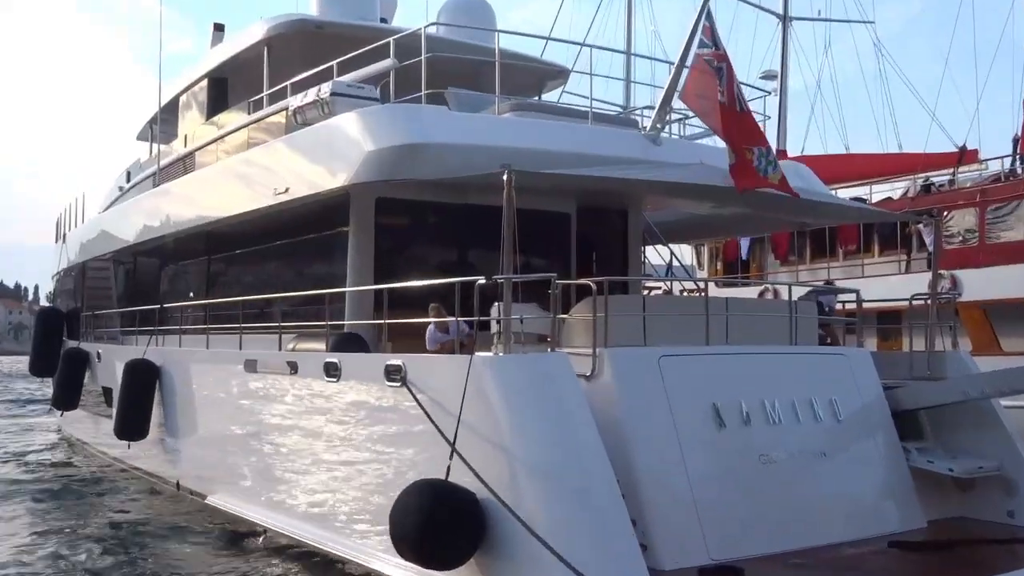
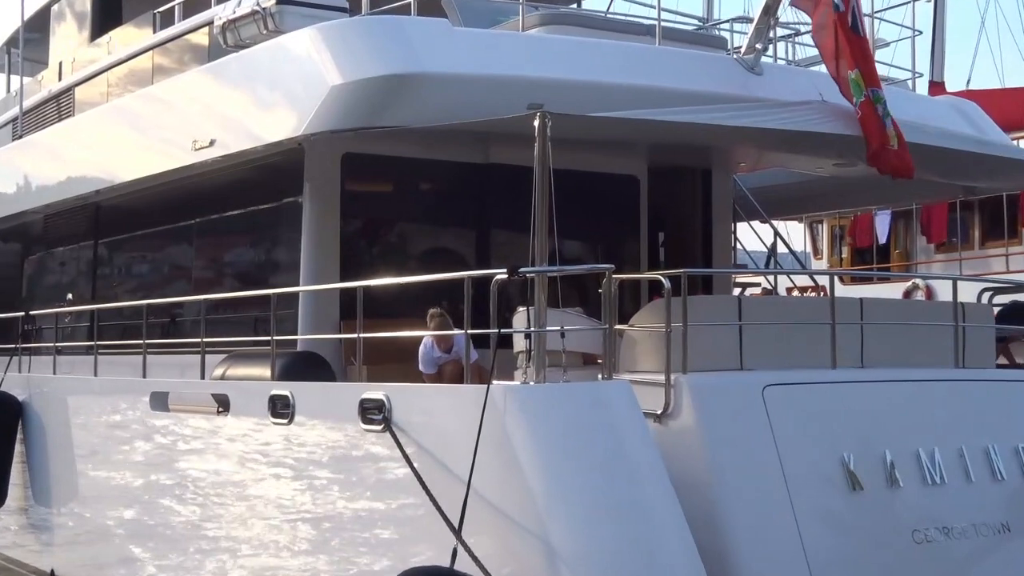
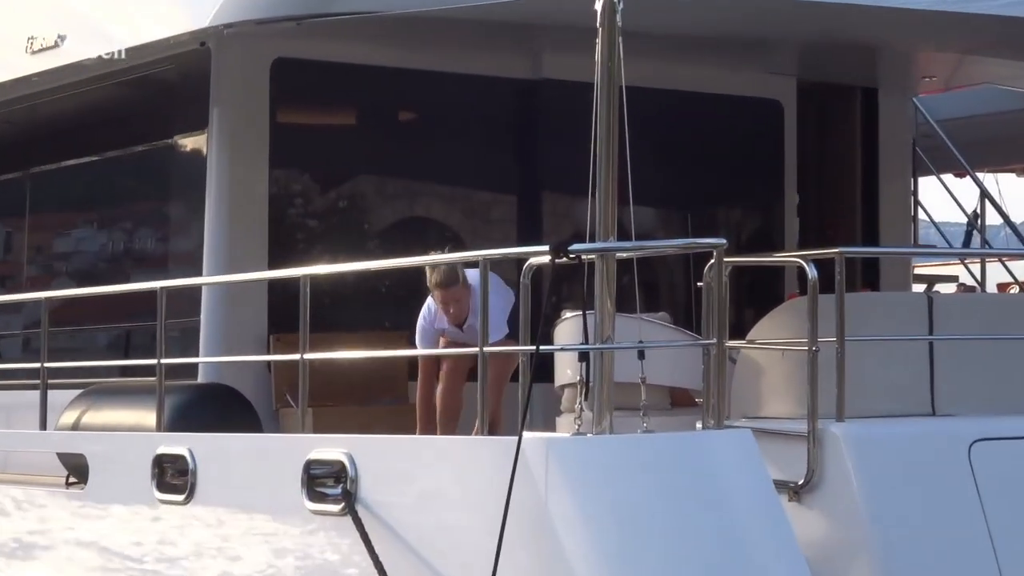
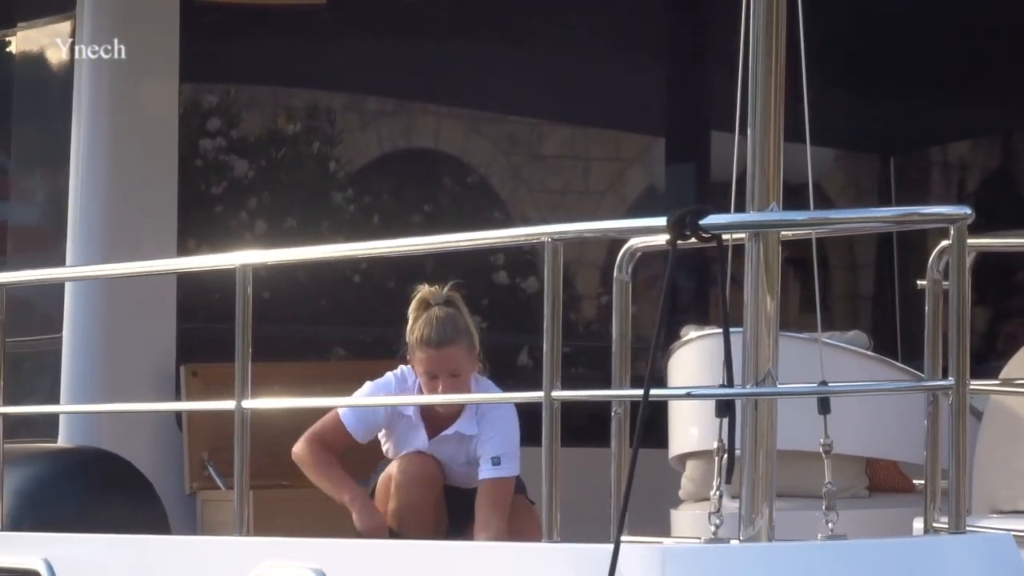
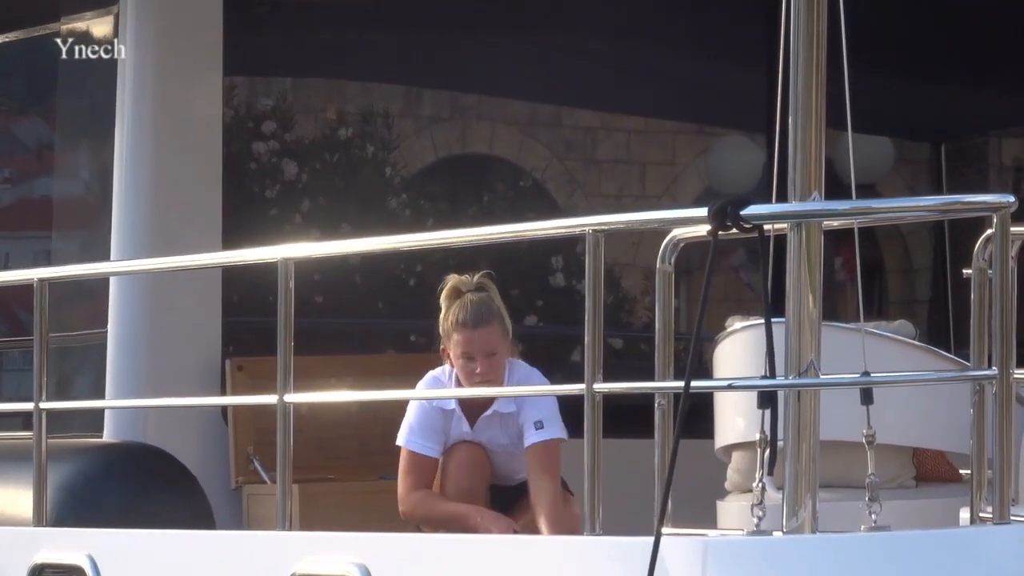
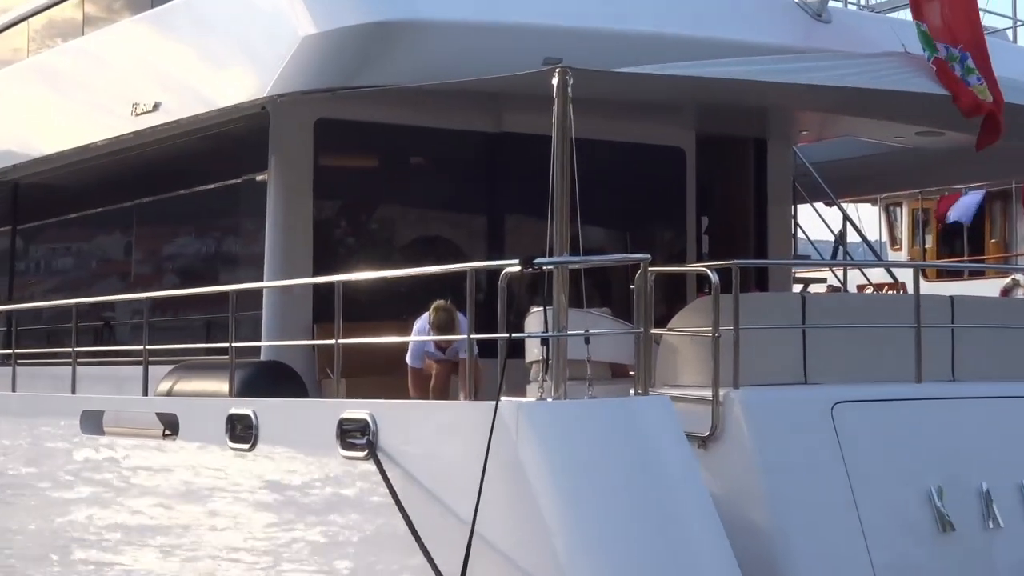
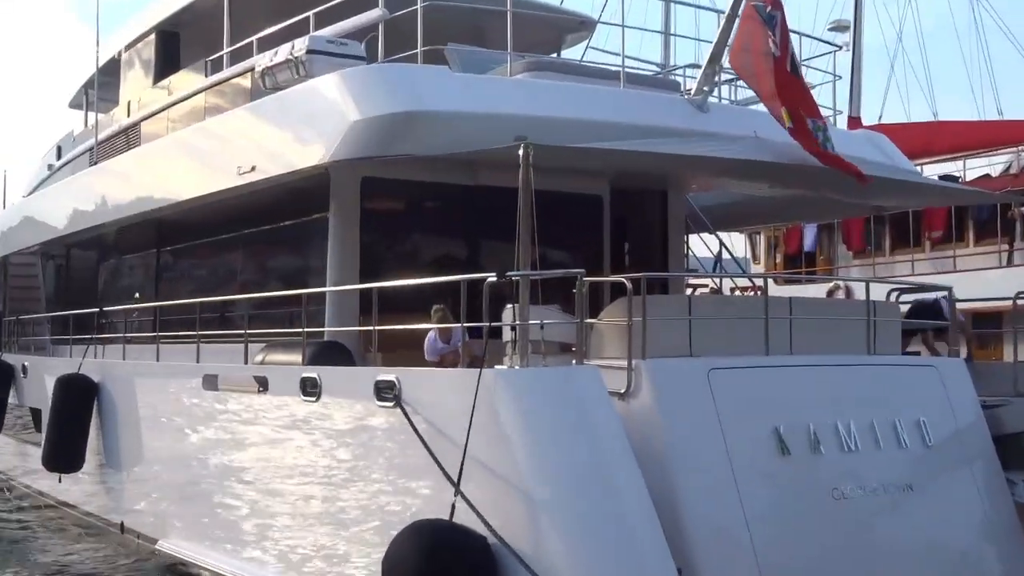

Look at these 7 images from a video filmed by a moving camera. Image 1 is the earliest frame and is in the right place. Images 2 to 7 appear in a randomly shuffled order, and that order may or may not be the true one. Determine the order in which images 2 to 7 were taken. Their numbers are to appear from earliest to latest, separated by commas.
7, 2, 6, 3, 4, 5
